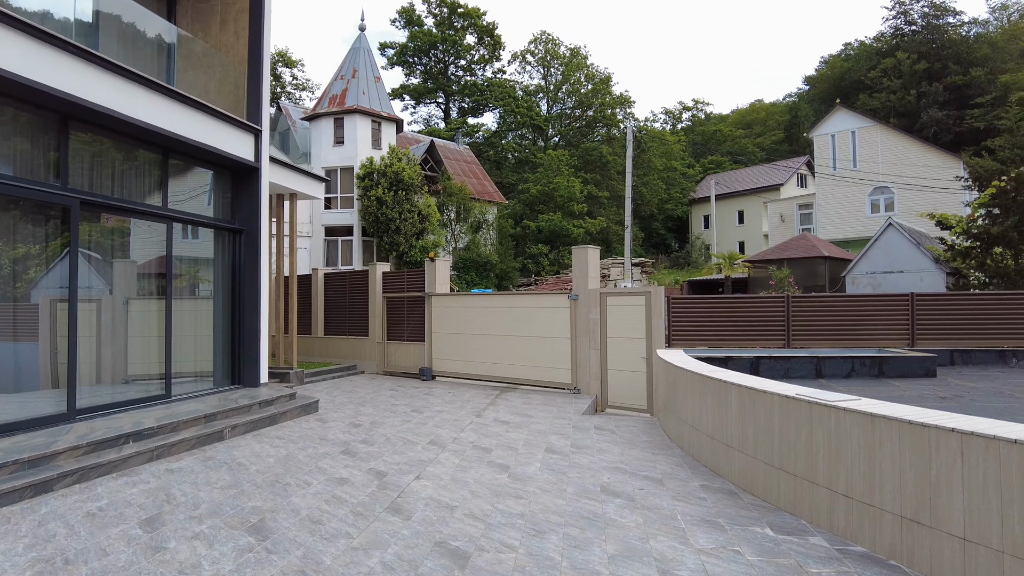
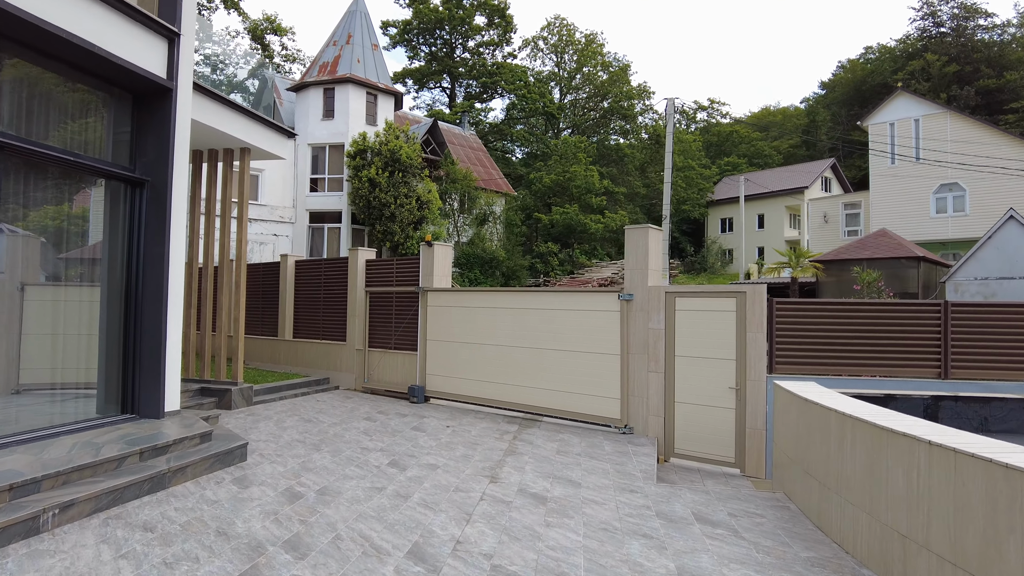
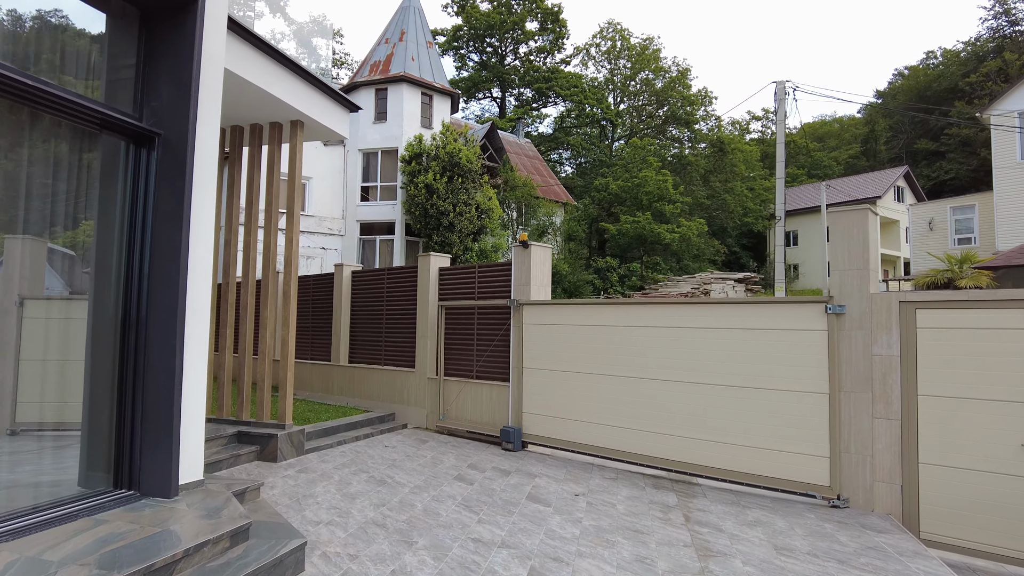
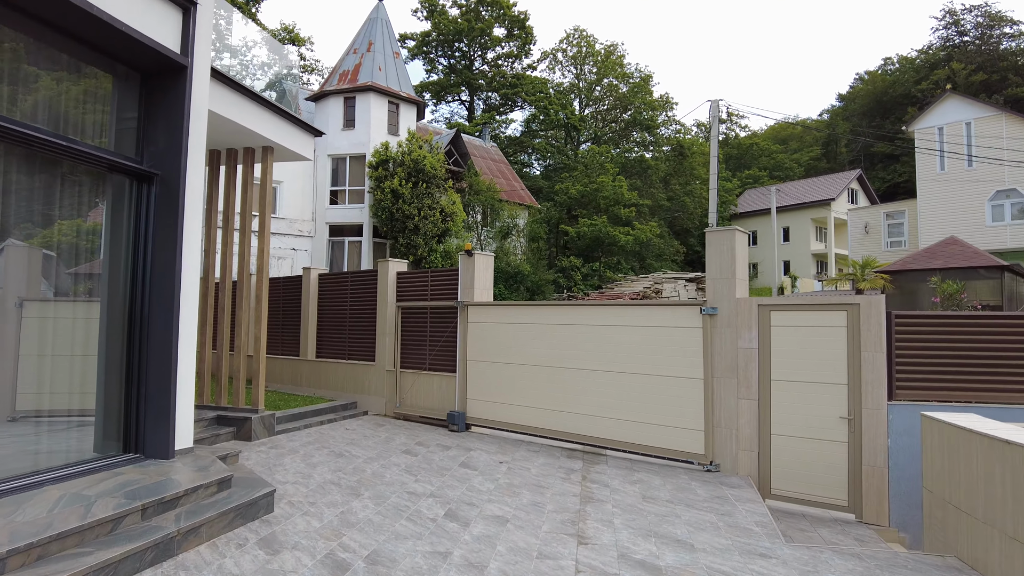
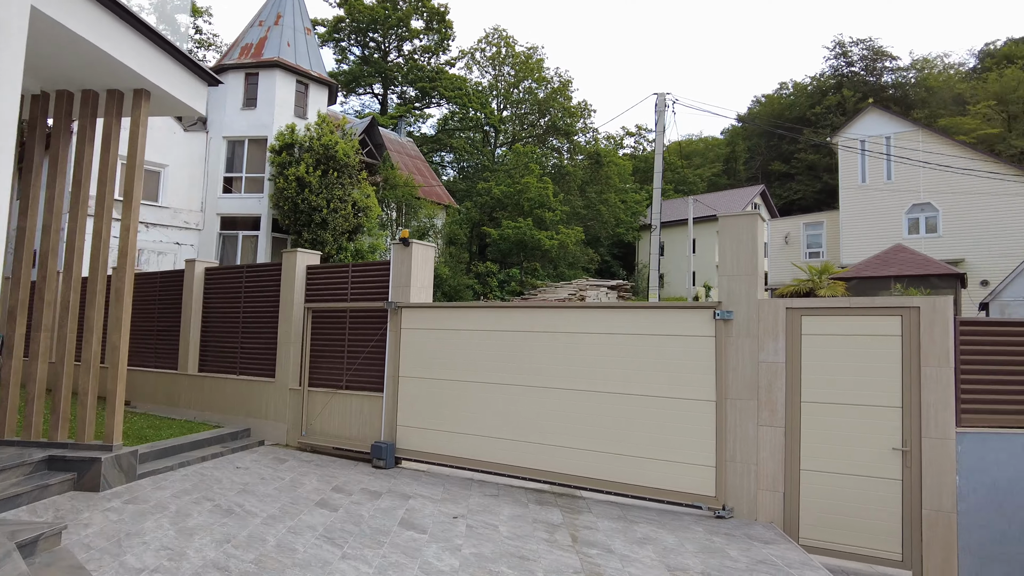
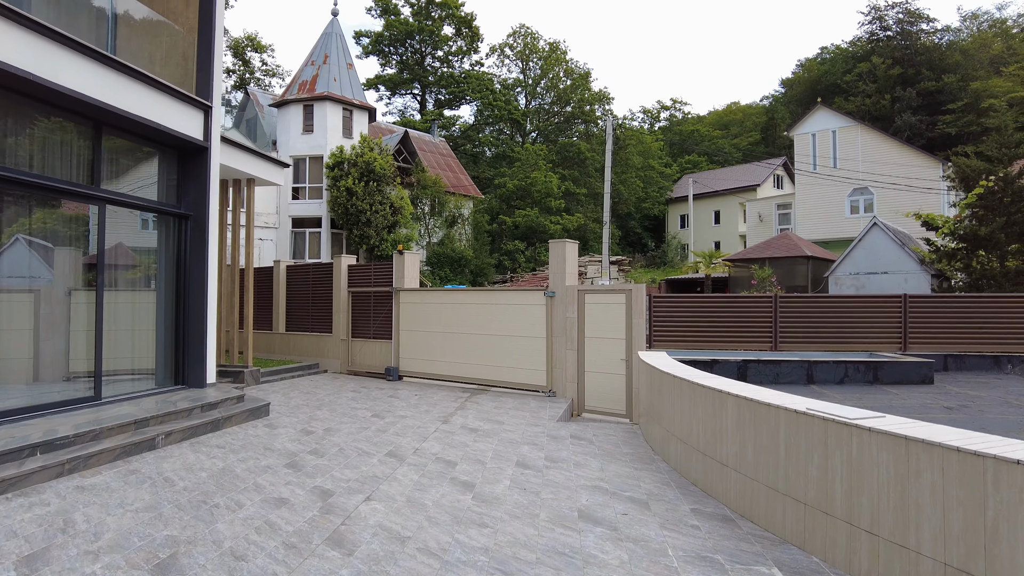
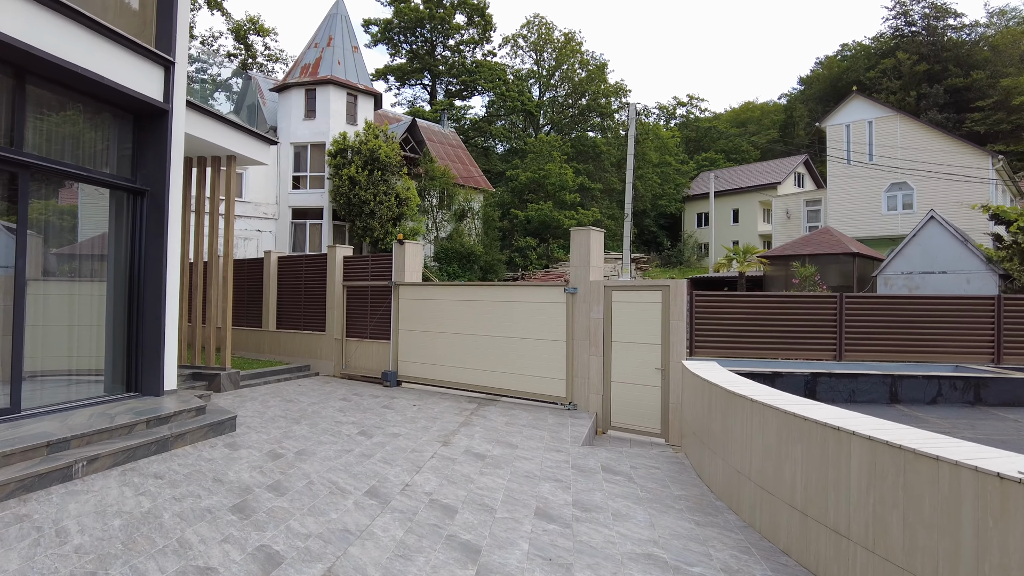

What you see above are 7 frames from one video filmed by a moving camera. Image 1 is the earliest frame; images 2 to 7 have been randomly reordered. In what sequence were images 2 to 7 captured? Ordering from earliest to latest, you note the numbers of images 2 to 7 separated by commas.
6, 7, 2, 4, 3, 5
